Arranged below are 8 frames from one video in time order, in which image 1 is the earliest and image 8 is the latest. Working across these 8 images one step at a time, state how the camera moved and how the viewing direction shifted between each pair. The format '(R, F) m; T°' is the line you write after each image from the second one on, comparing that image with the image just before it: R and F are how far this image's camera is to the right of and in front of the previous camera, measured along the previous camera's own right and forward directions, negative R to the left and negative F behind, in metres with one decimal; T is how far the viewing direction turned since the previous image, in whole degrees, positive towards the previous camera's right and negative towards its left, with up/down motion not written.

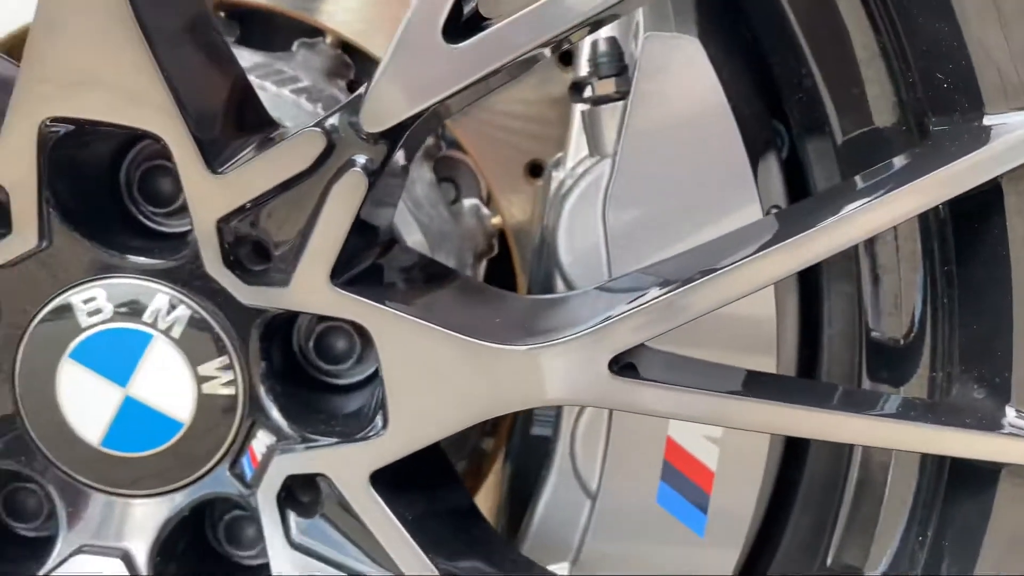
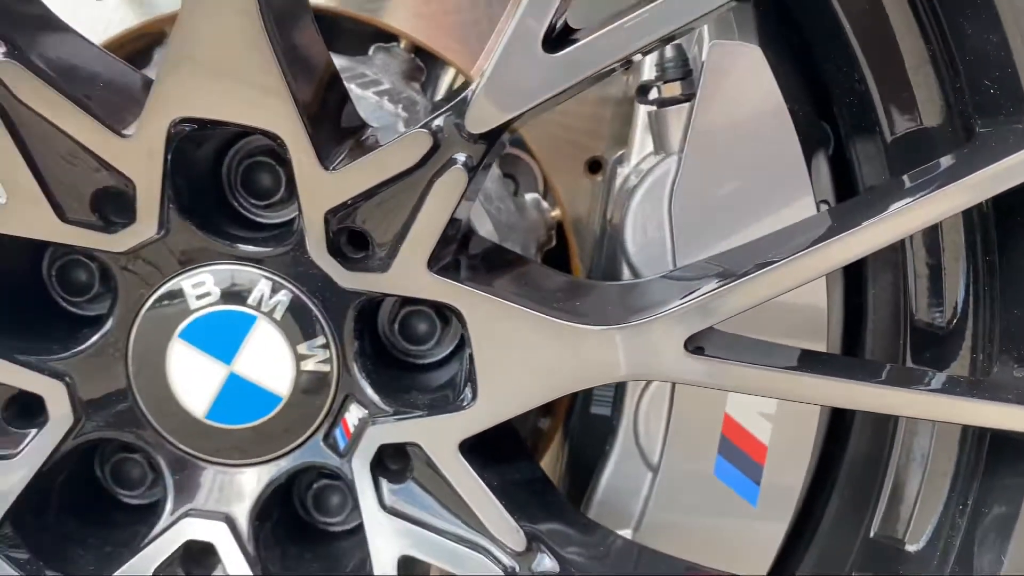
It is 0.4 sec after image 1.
(0.0, 0.0) m; -1°
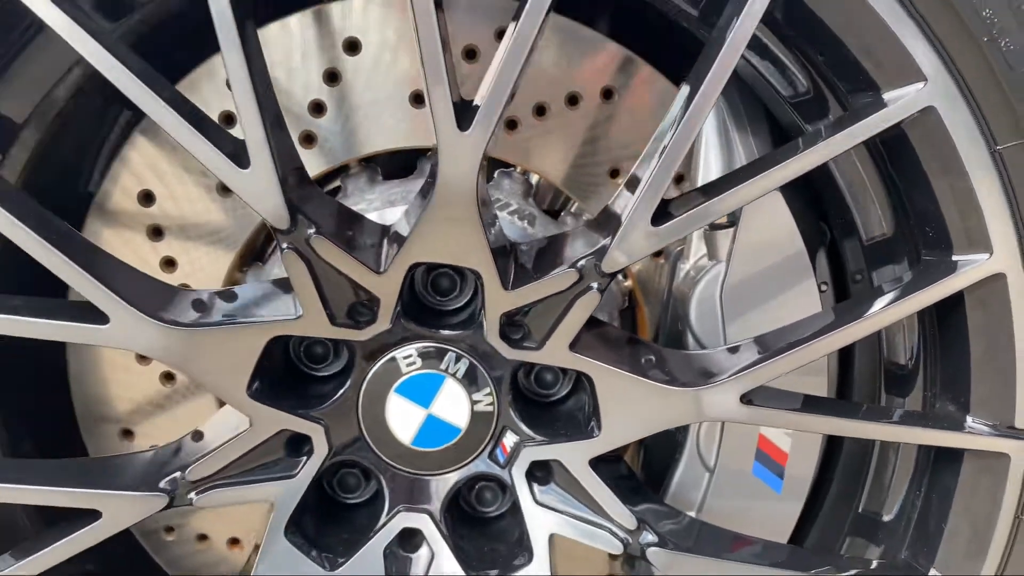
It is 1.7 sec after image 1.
(-0.1, -0.2) m; 0°
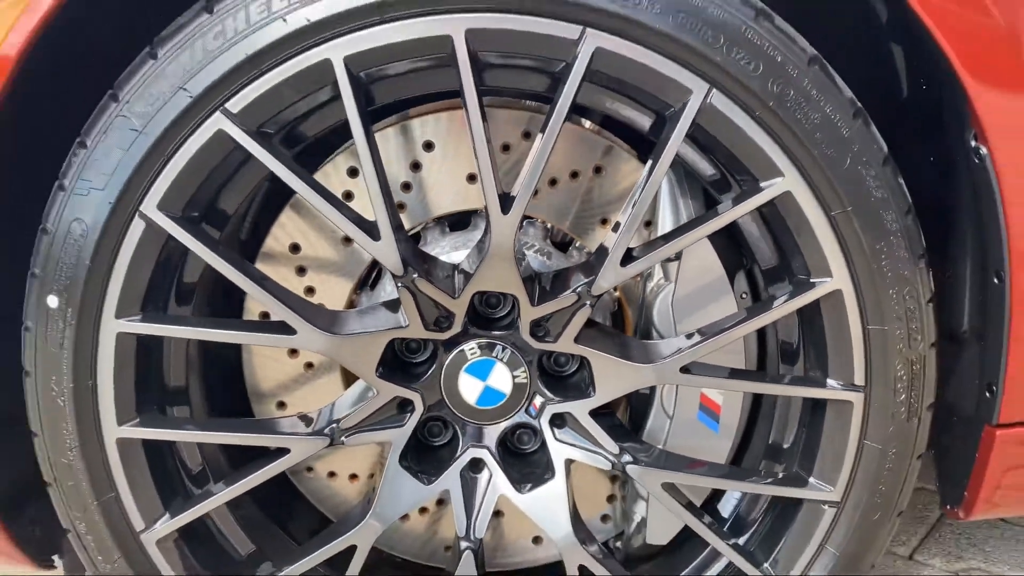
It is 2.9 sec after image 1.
(0.0, -0.3) m; -2°
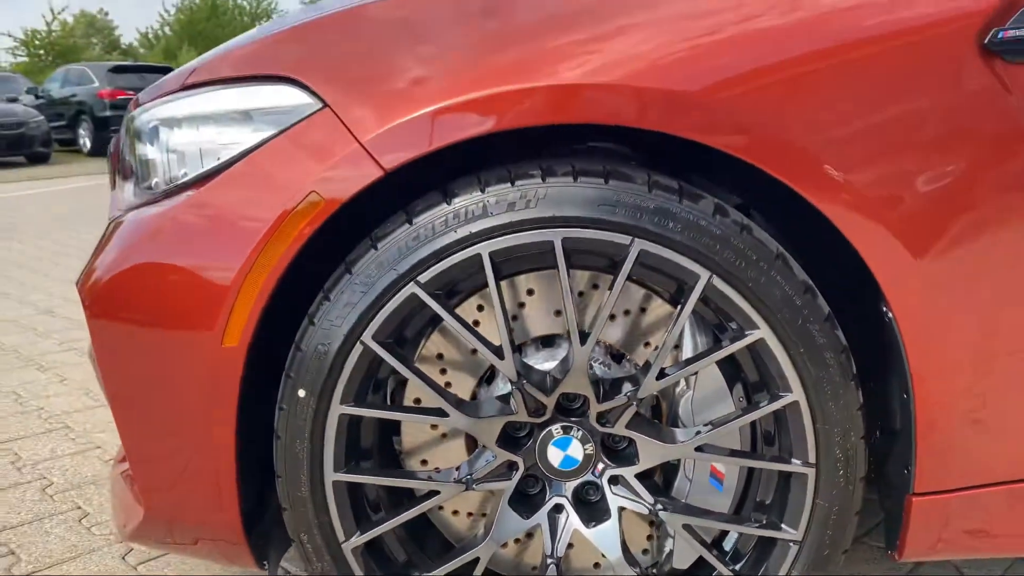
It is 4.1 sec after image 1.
(0.0, -0.5) m; -4°
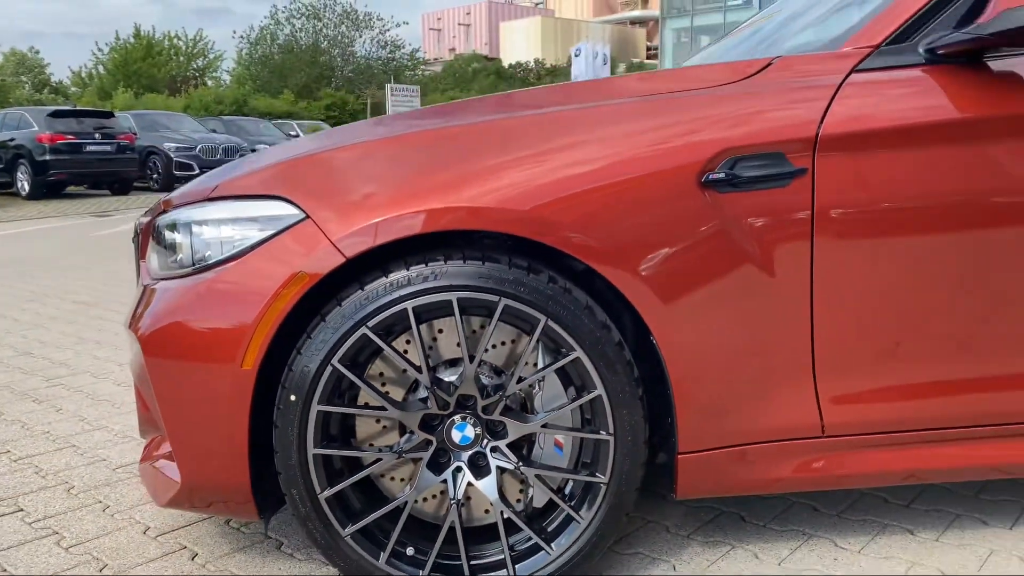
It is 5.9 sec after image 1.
(+0.1, -0.8) m; +4°
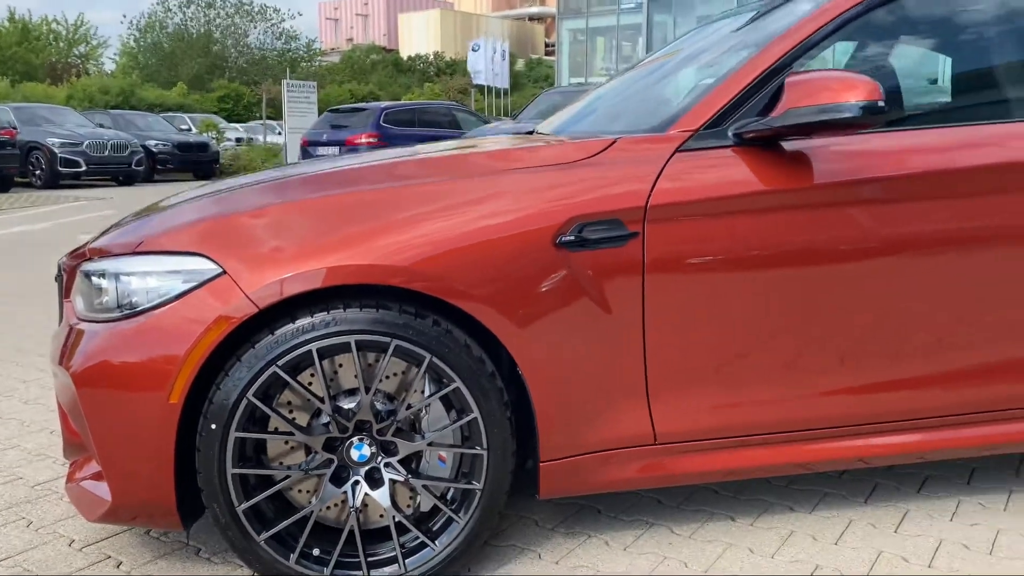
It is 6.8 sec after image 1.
(0.0, -0.4) m; +7°
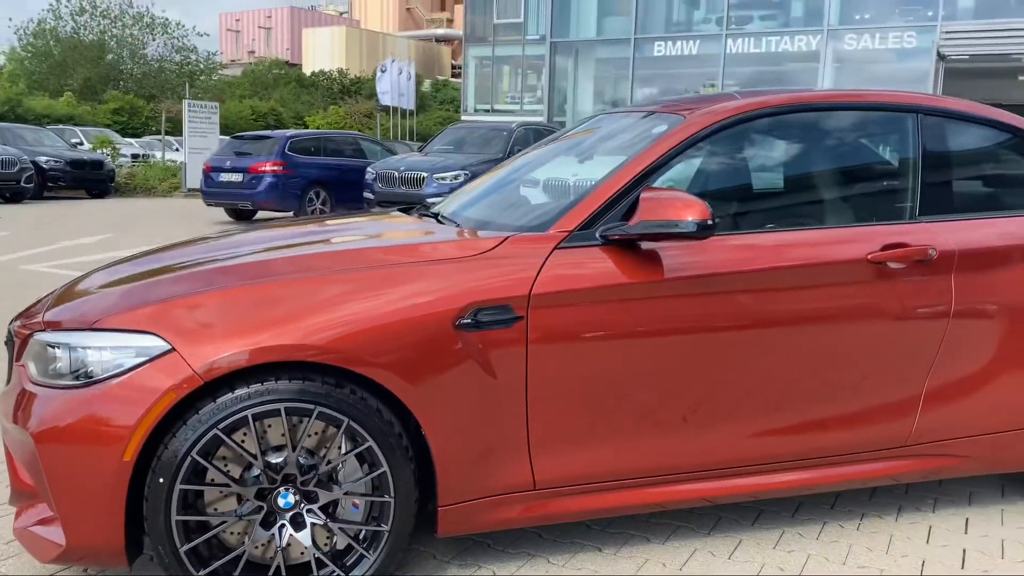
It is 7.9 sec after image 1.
(0.0, -0.5) m; +7°
